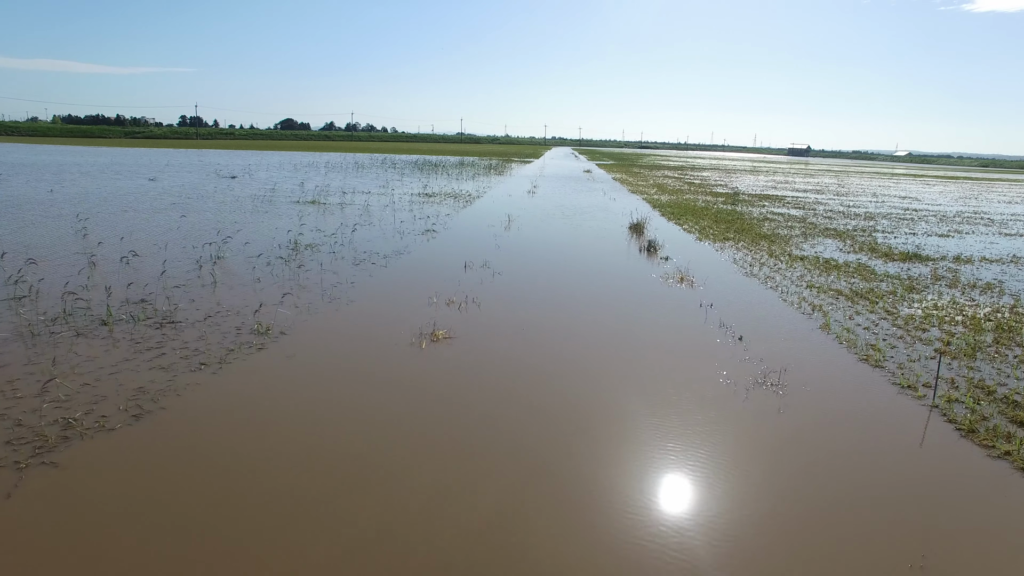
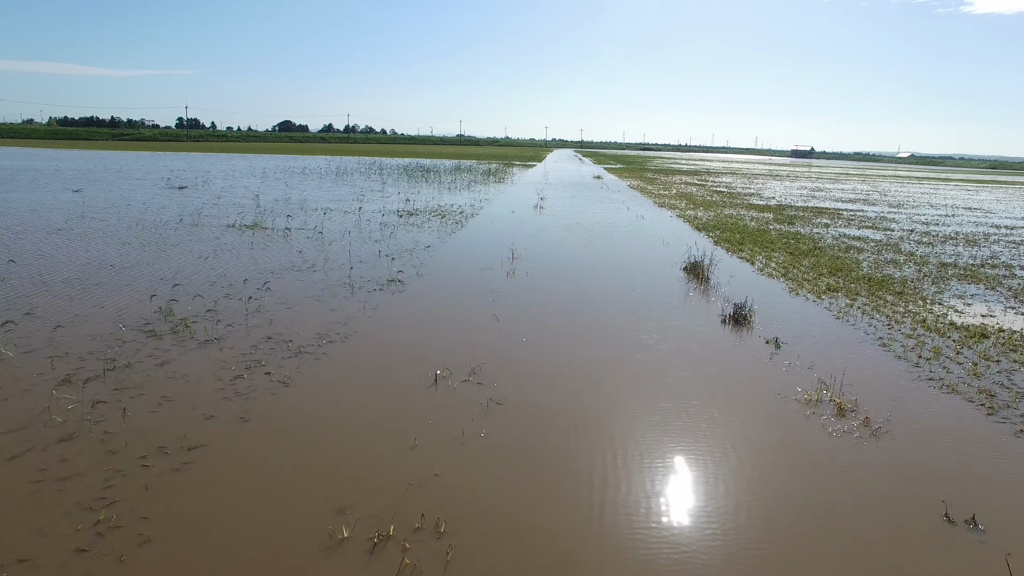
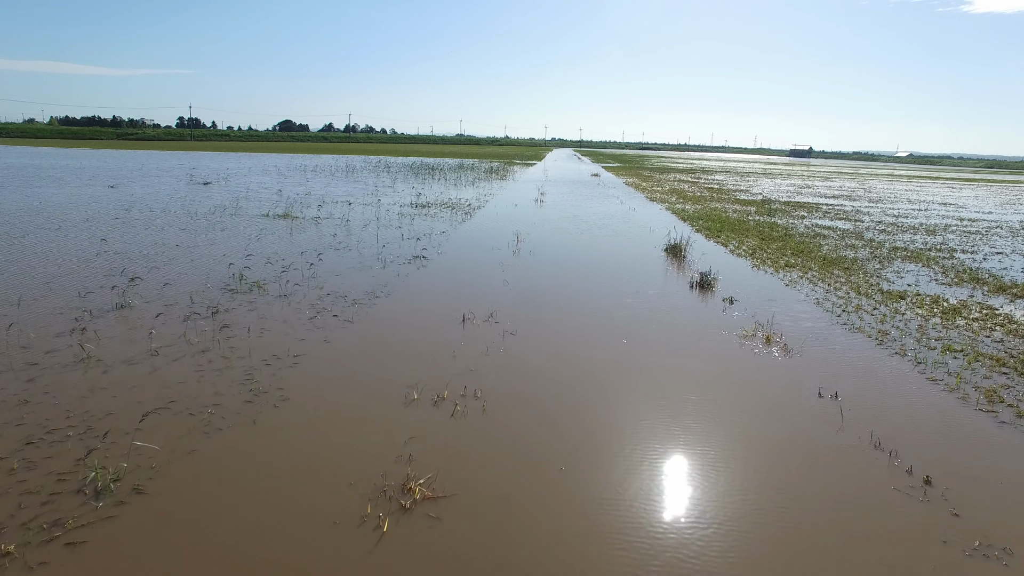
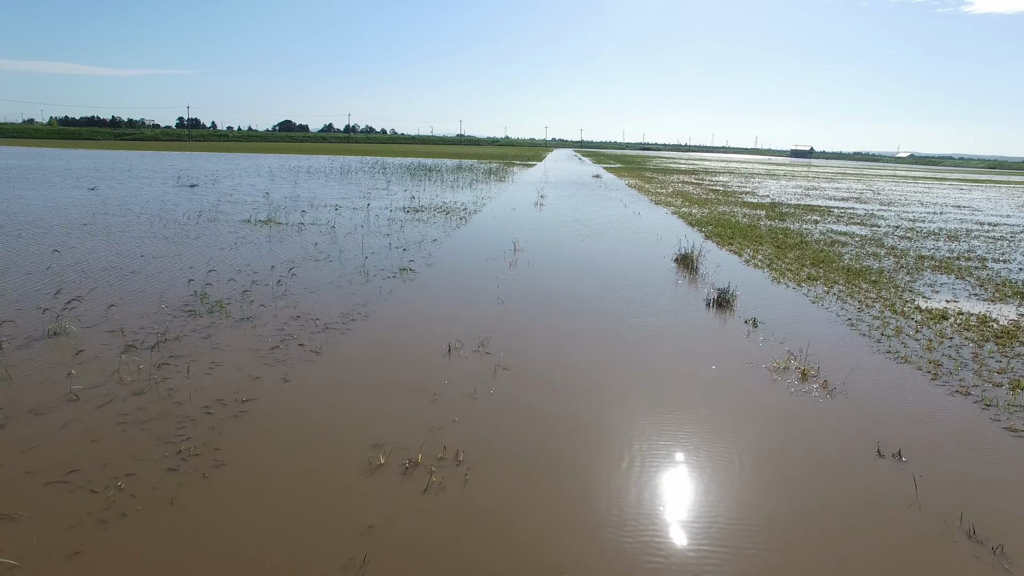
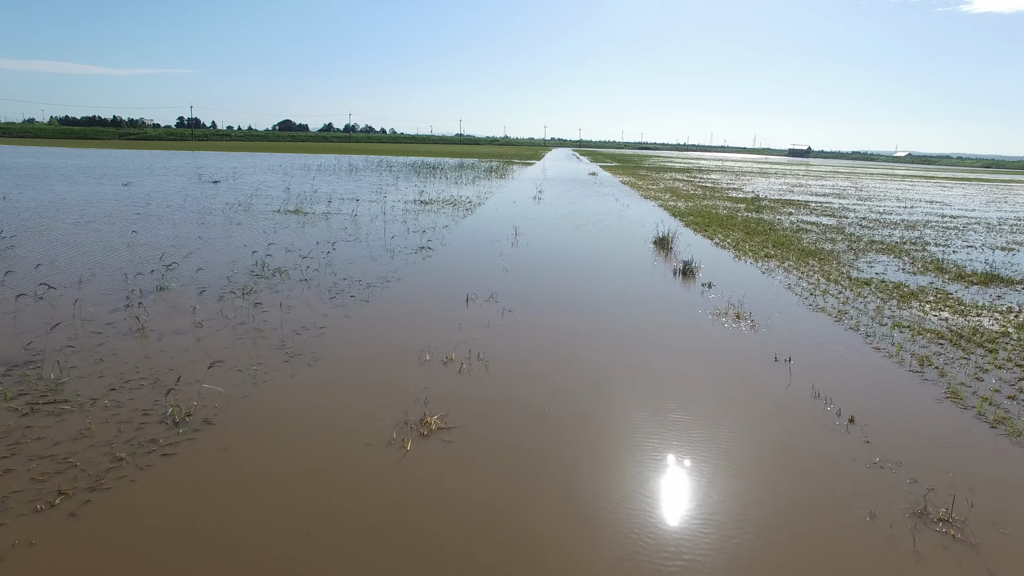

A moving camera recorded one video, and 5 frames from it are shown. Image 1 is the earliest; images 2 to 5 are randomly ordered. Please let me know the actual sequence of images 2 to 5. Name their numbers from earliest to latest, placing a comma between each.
5, 3, 4, 2
